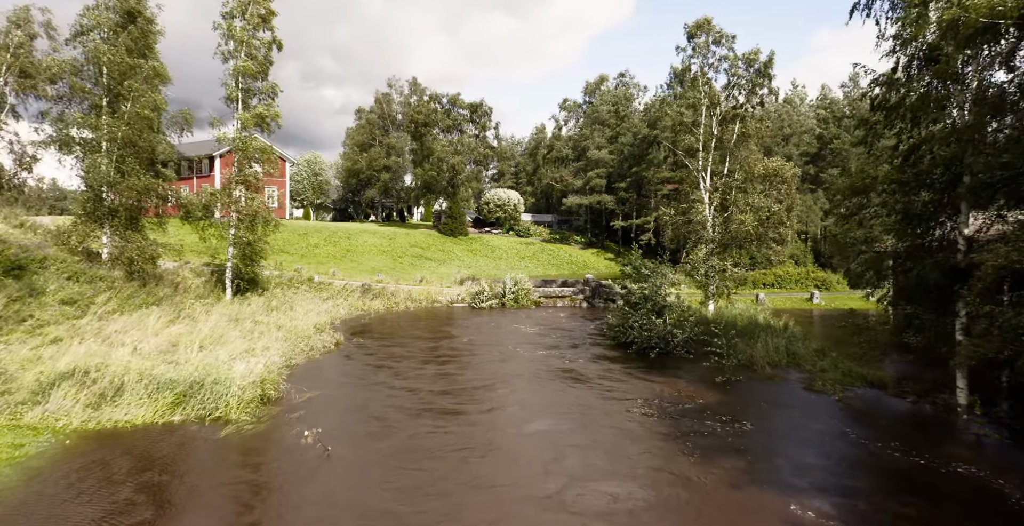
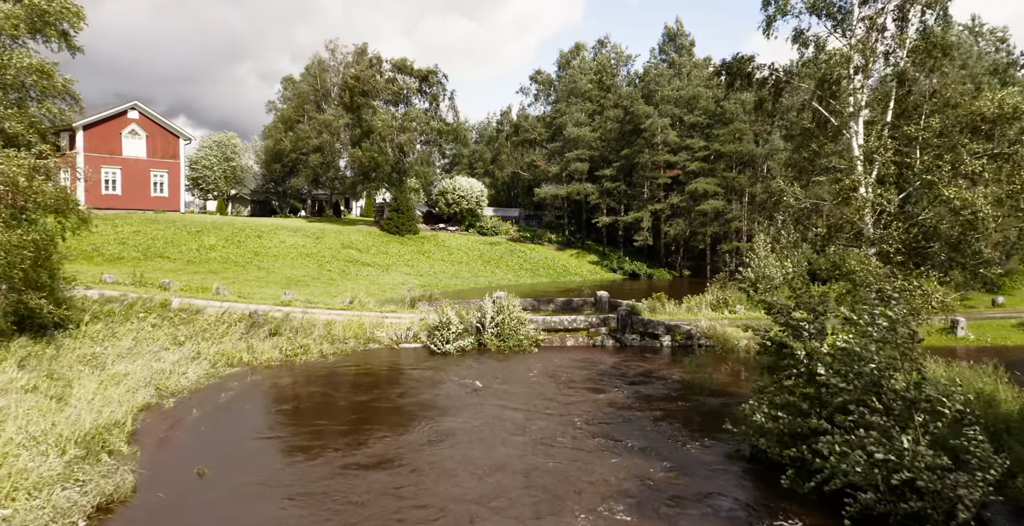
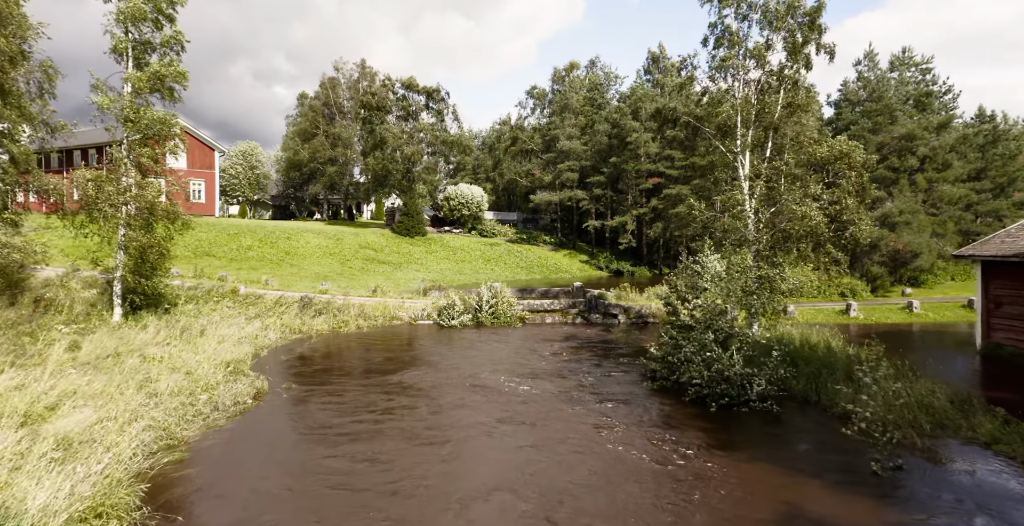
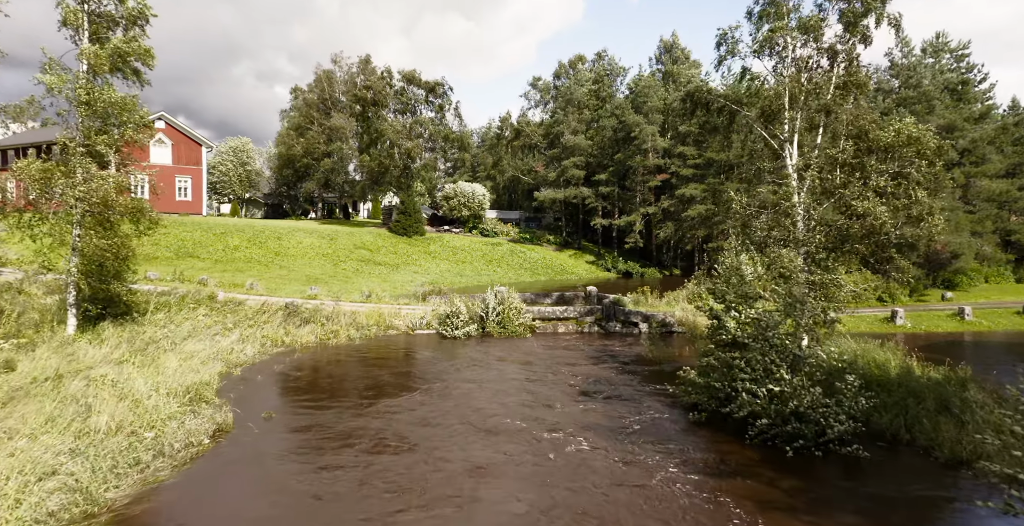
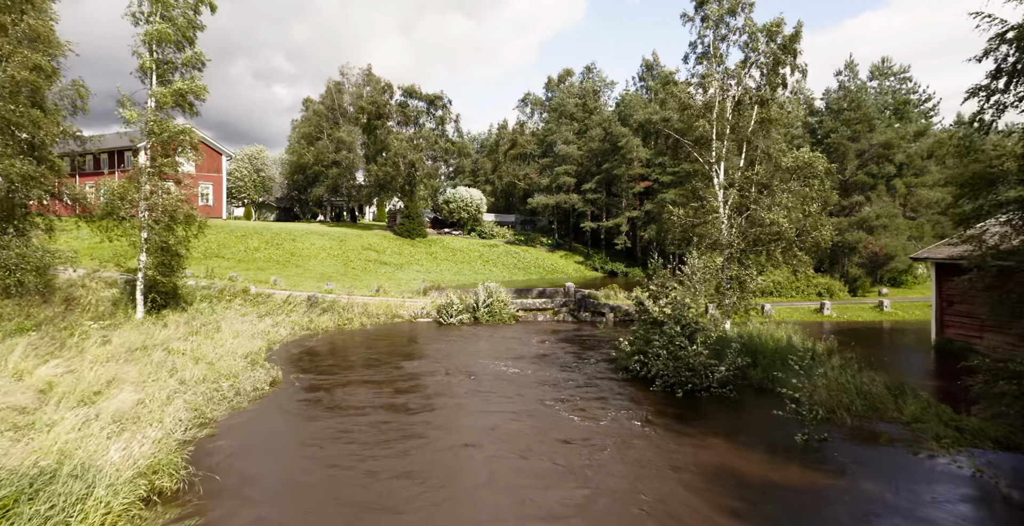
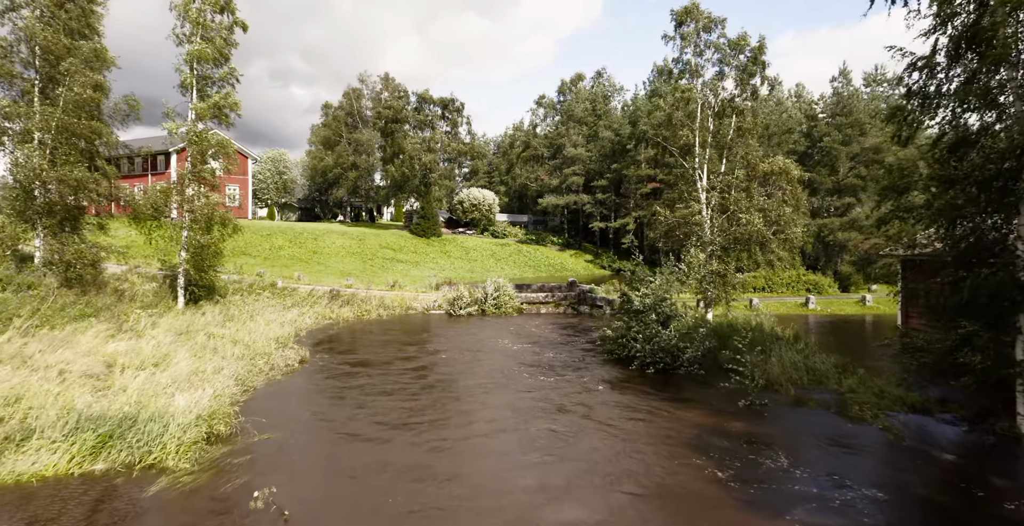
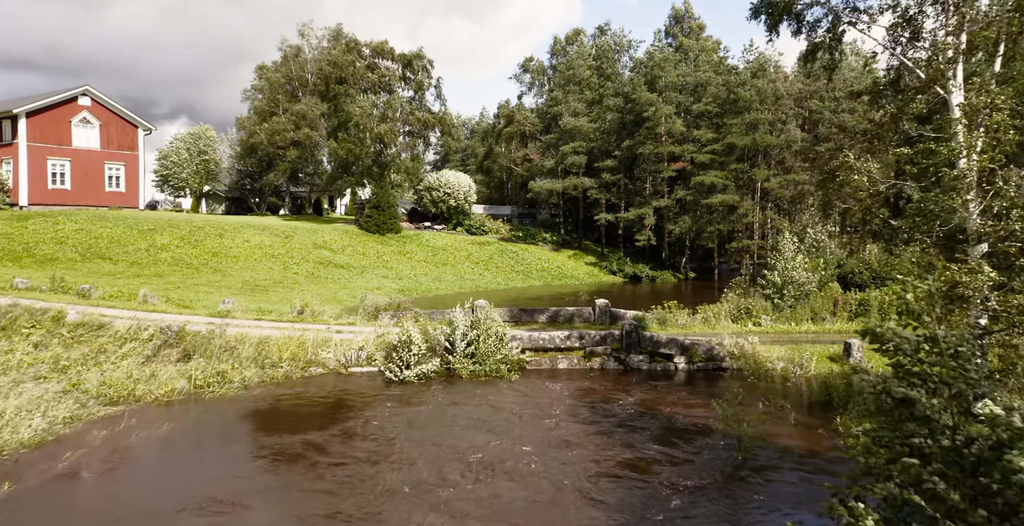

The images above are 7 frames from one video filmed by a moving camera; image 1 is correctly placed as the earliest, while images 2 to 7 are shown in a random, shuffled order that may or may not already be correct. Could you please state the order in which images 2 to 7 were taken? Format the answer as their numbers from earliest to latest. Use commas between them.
6, 5, 3, 4, 2, 7
